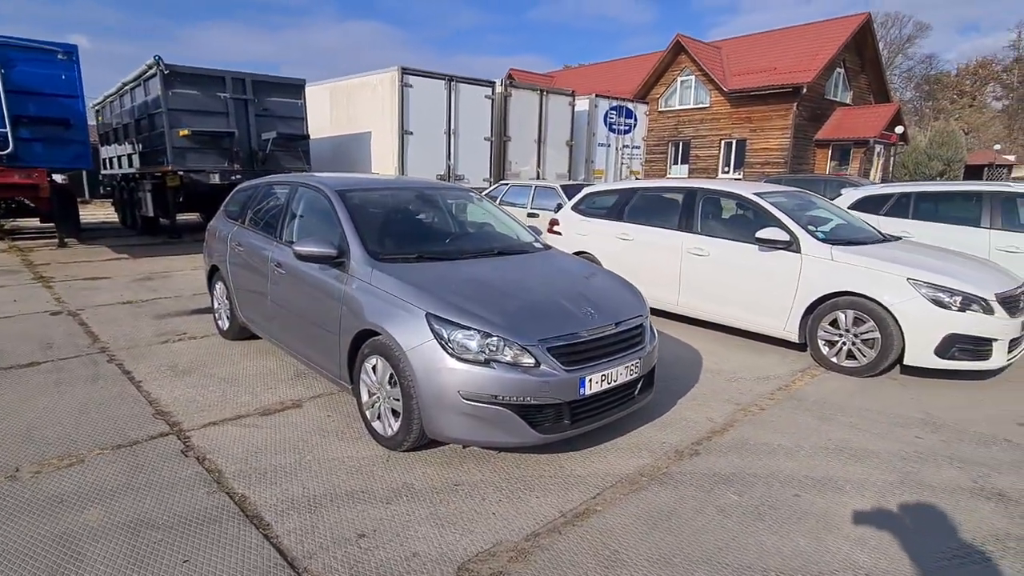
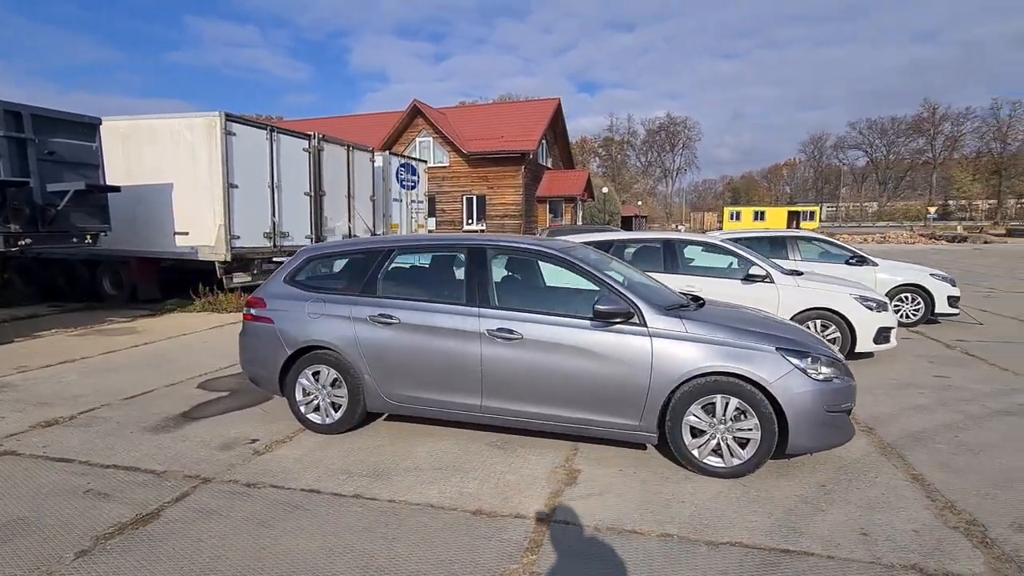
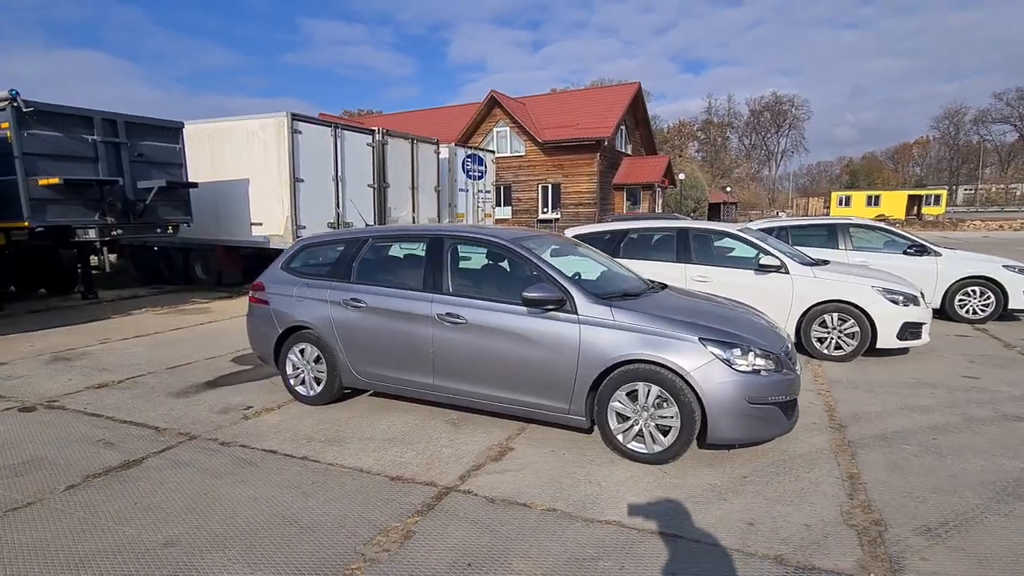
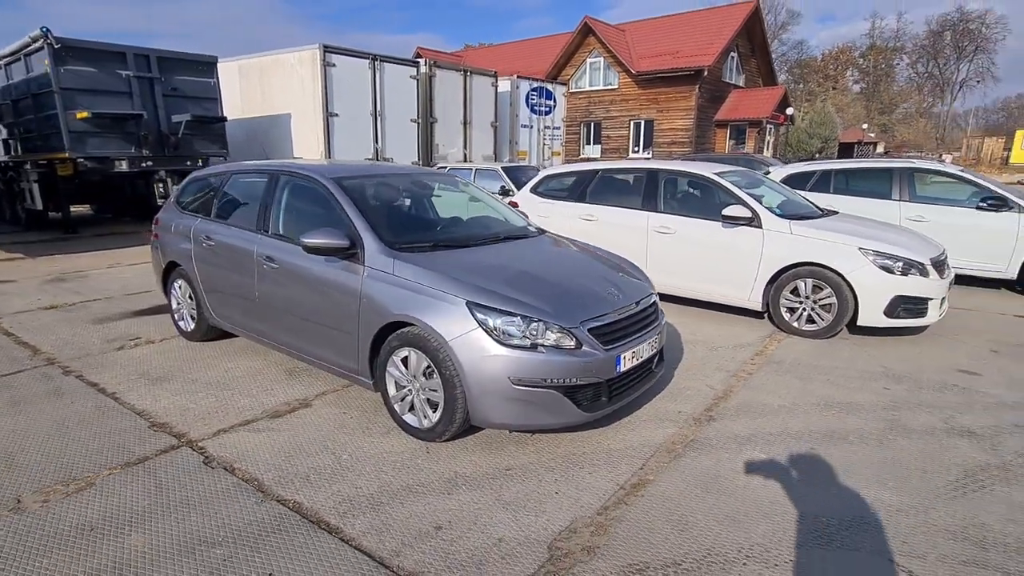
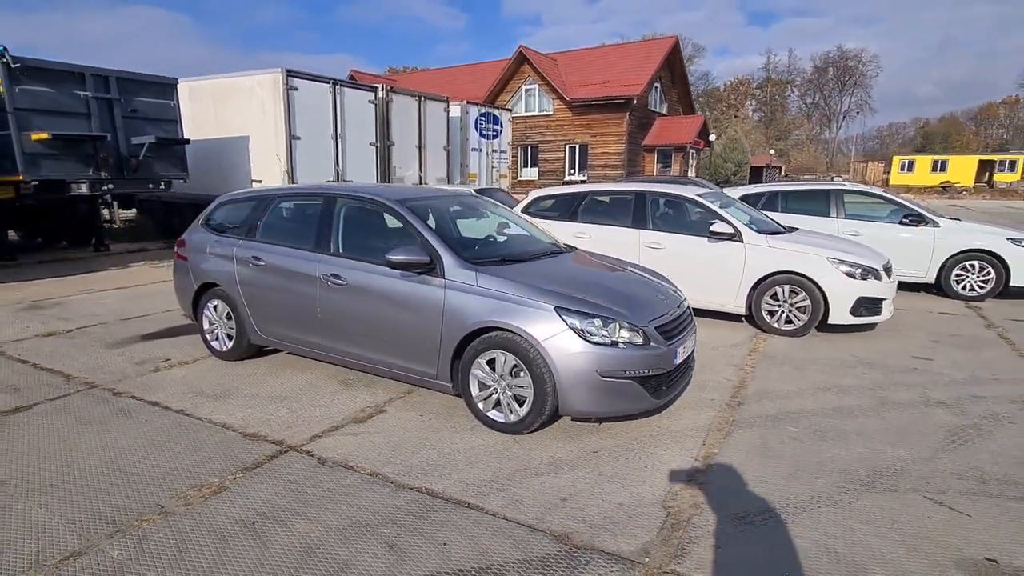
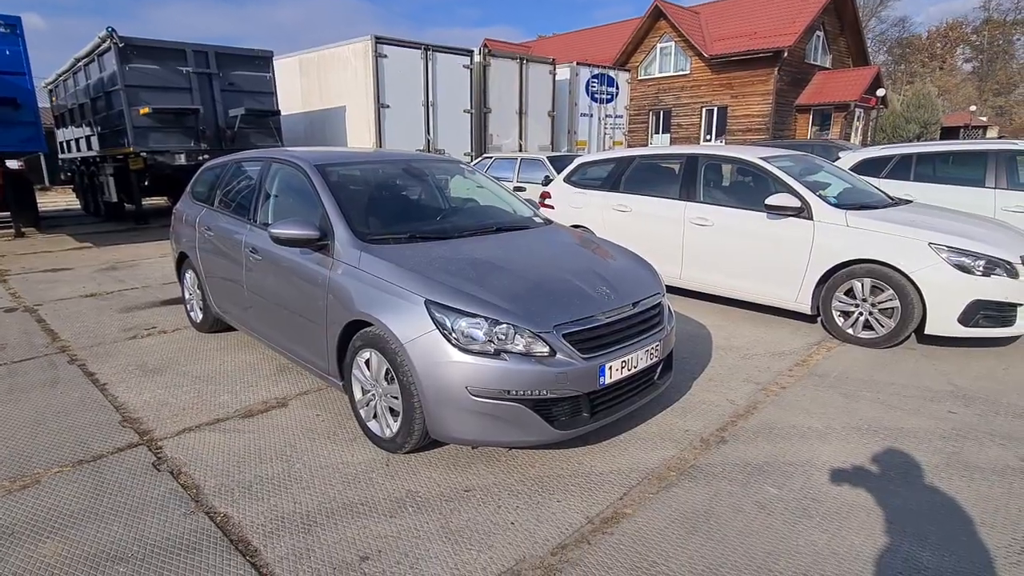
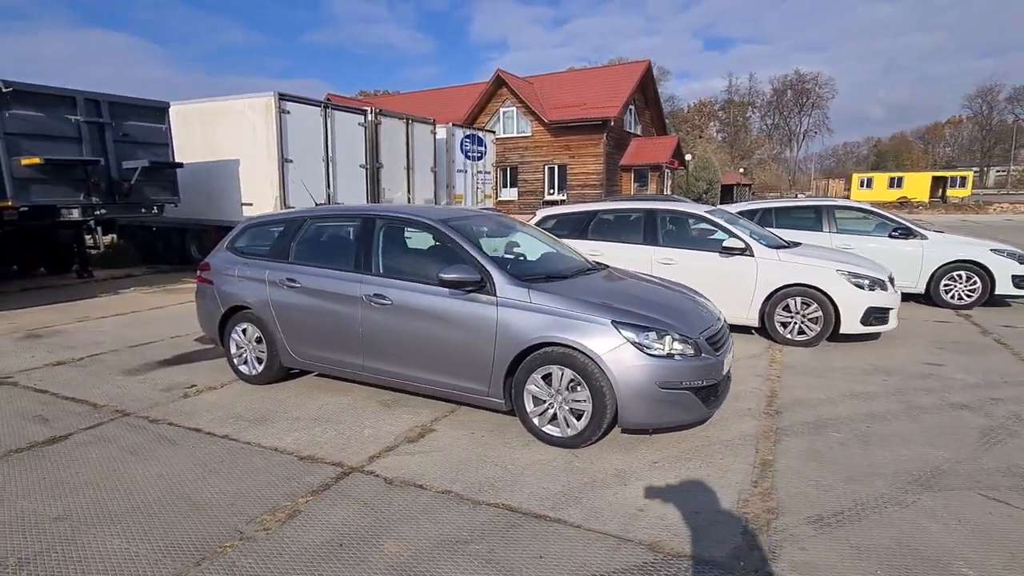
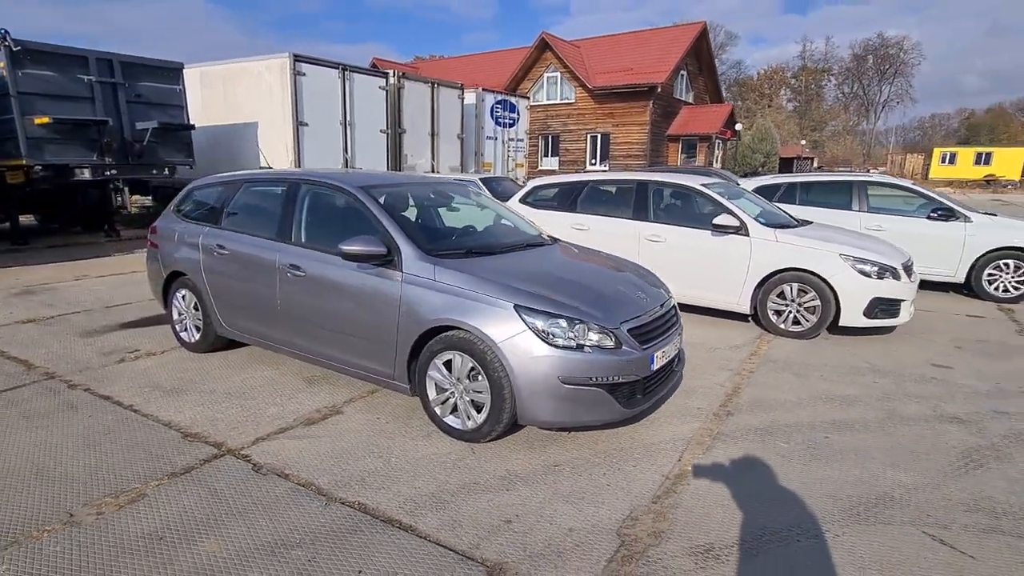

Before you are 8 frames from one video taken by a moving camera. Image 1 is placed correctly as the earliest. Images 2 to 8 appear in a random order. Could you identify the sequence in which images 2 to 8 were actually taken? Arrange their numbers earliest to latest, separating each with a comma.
6, 4, 8, 5, 7, 3, 2
